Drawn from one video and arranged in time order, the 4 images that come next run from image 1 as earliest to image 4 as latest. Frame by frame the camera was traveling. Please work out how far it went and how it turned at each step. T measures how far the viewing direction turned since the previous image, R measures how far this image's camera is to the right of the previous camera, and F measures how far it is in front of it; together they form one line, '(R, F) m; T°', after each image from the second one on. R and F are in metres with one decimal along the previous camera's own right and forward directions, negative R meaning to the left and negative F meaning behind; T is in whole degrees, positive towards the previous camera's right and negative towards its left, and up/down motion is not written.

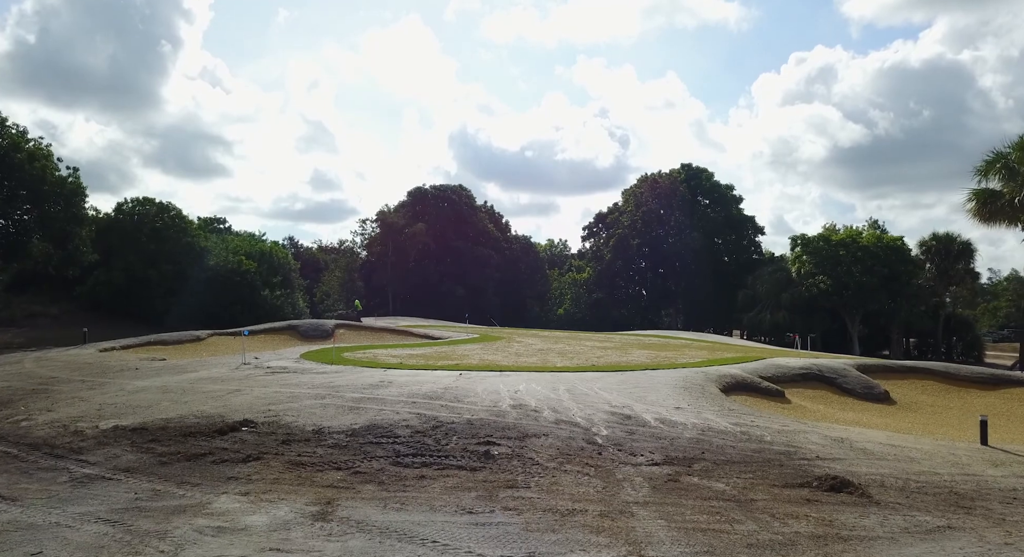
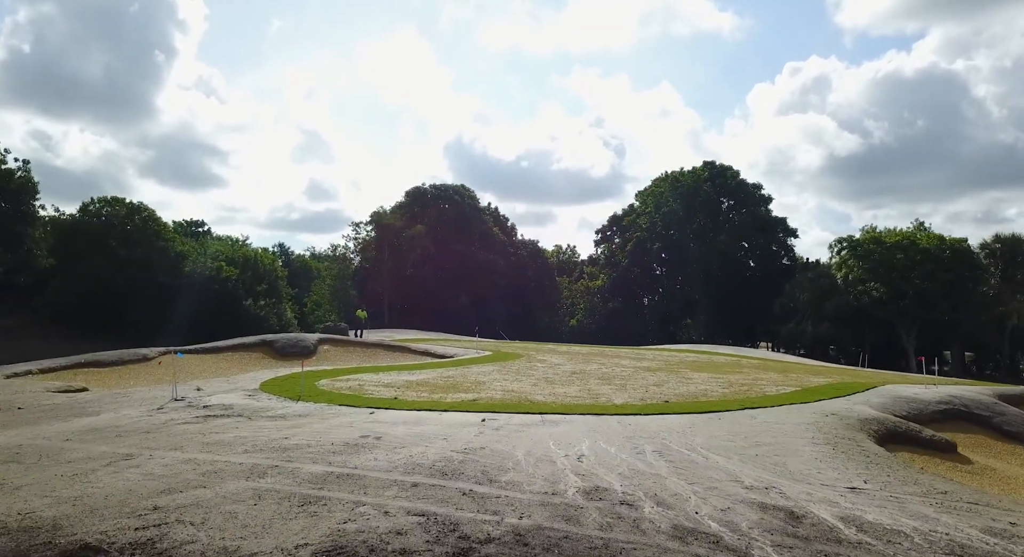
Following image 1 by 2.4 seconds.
(-0.9, +6.2) m; 0°
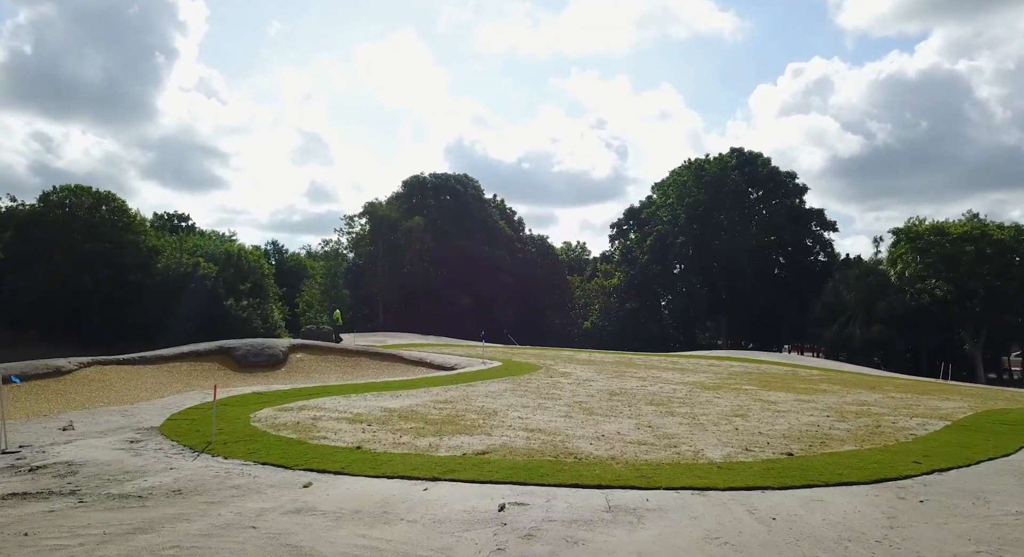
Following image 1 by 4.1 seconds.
(-0.4, +5.8) m; 0°
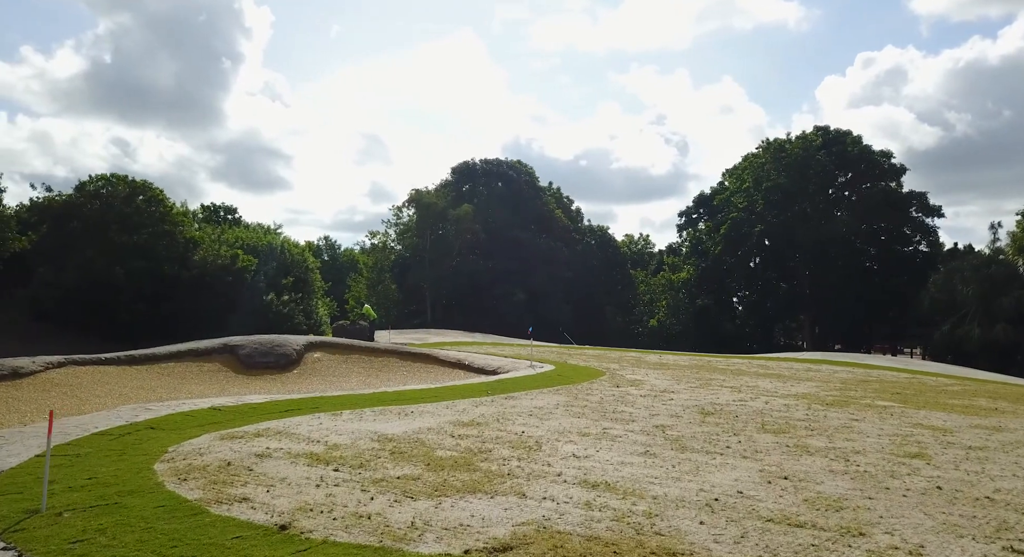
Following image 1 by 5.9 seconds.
(+0.1, +4.7) m; -4°
